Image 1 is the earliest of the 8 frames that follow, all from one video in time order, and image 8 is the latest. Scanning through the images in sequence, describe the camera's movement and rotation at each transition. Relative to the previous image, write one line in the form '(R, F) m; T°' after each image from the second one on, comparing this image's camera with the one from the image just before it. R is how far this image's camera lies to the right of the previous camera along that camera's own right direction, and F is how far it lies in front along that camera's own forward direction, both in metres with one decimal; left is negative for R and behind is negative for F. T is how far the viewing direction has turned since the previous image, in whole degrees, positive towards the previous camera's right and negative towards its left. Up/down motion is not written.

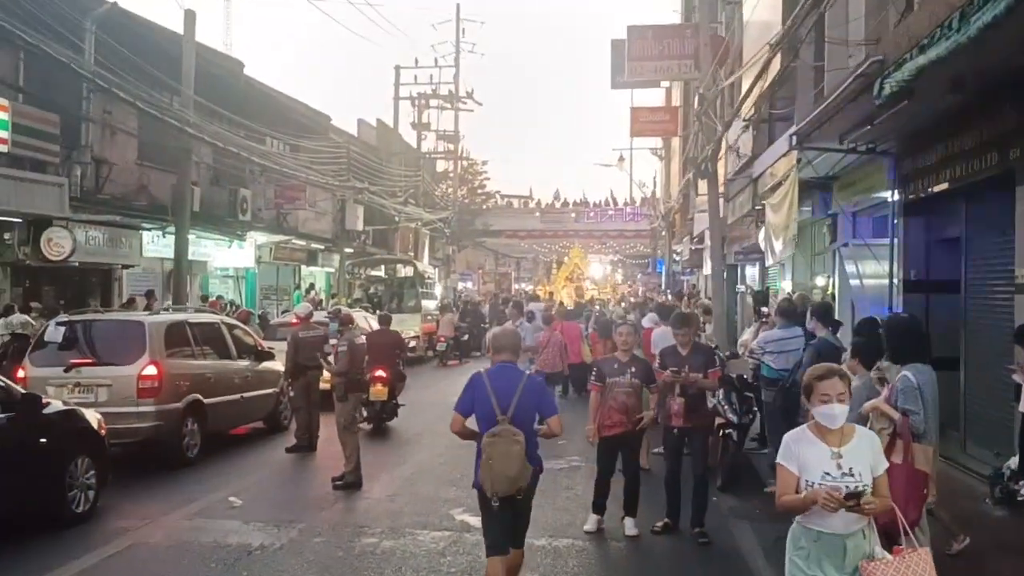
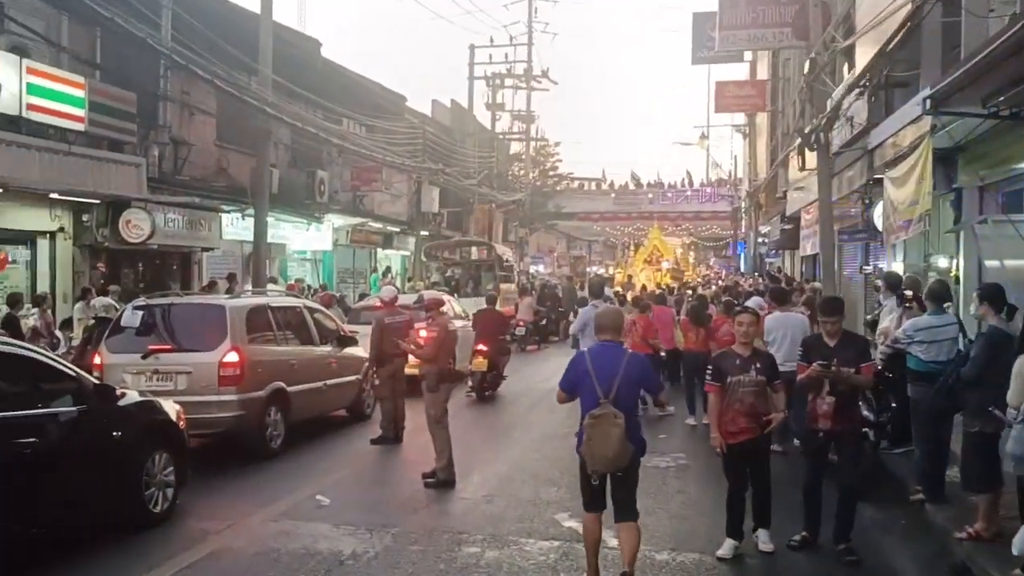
(-0.3, +0.8) m; -4°
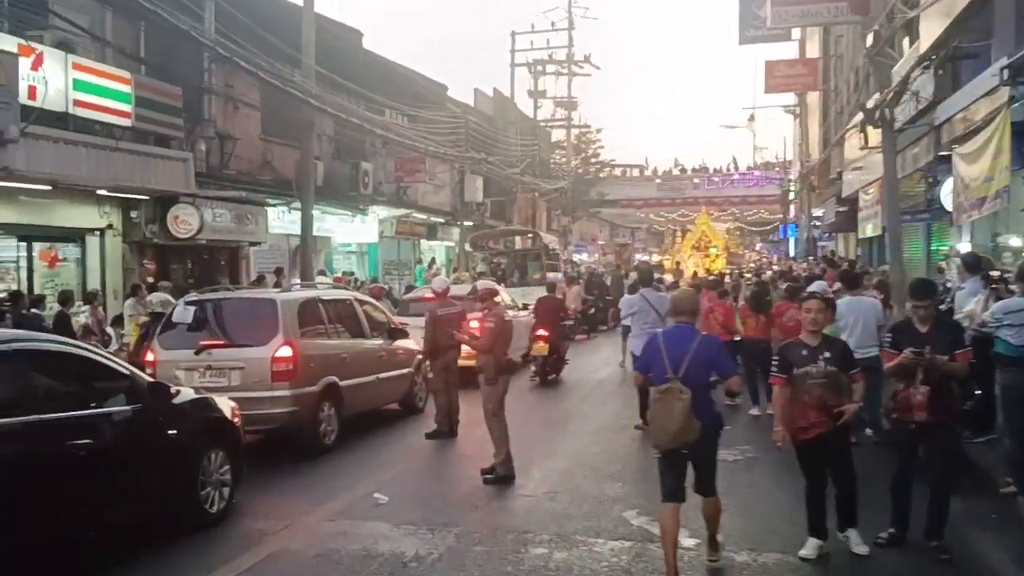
(-0.2, +0.3) m; -2°
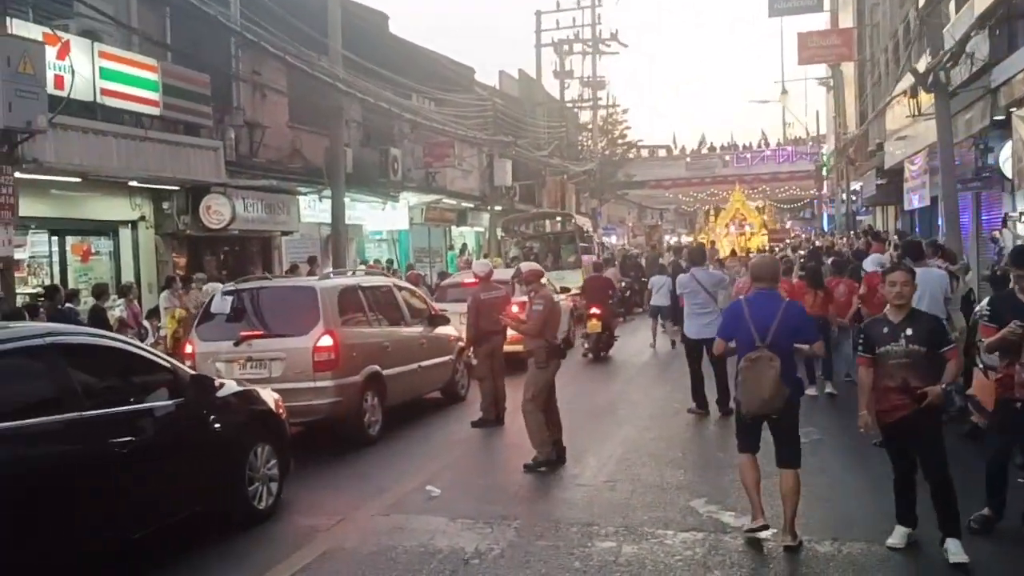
(-0.2, +0.4) m; -1°
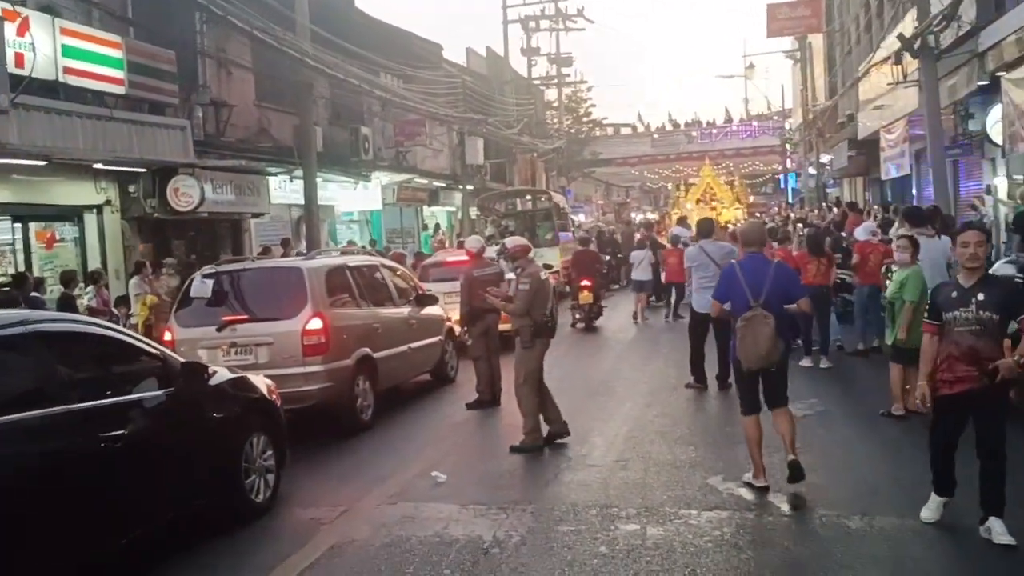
(-0.3, +0.3) m; +2°
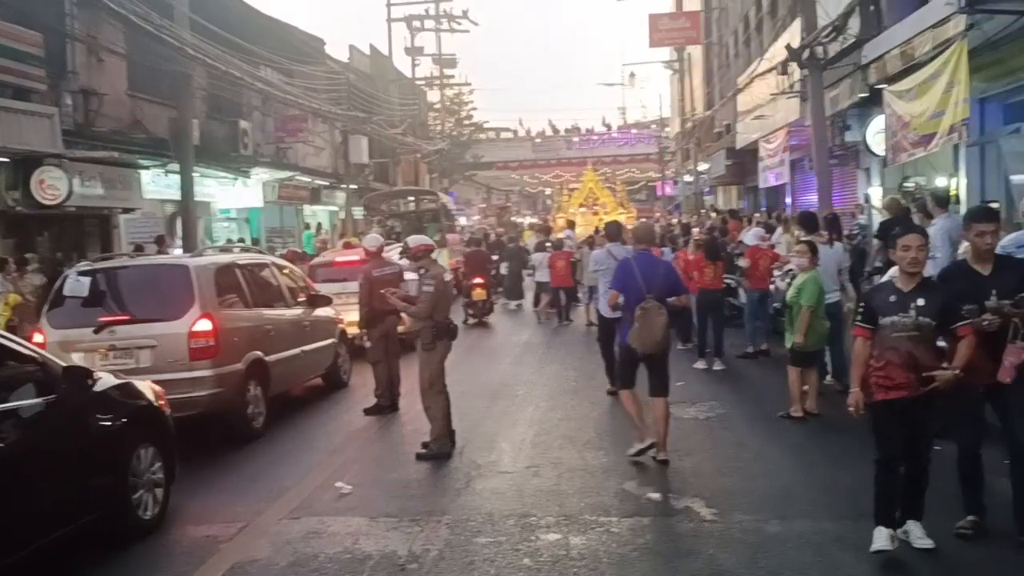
(-0.2, +0.3) m; +7°
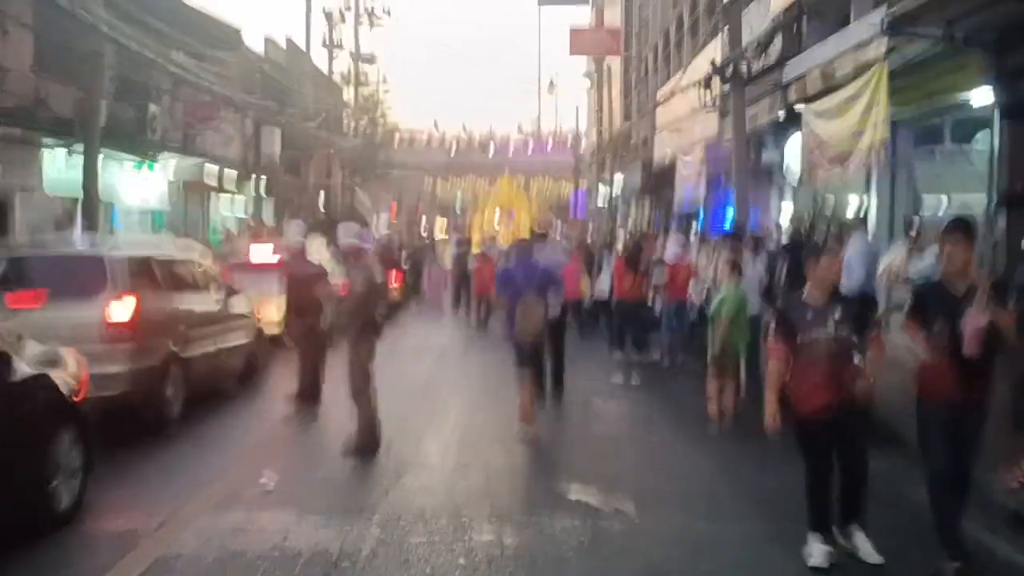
(-0.2, +0.1) m; +5°
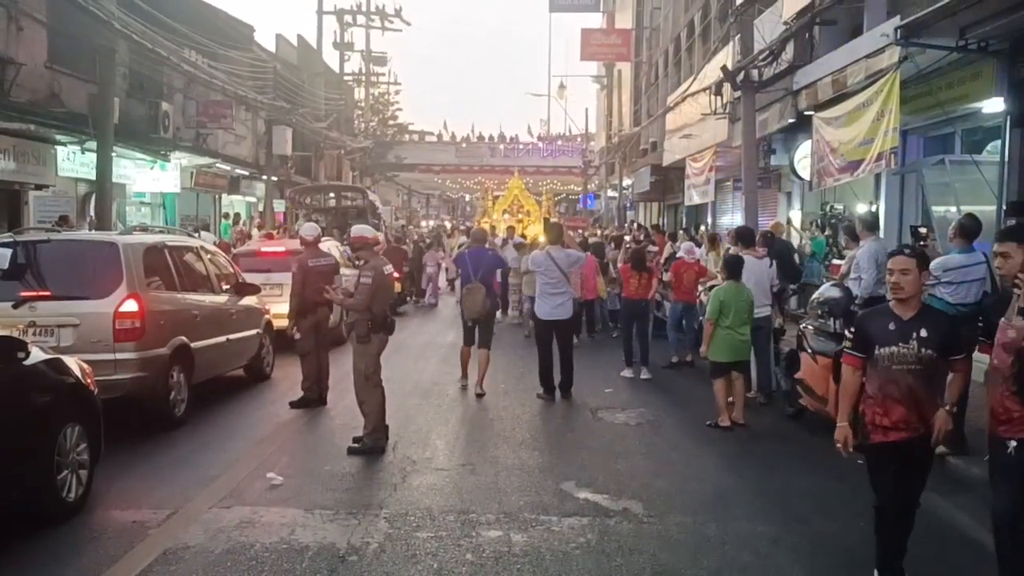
(0.0, 0.0) m; 0°
